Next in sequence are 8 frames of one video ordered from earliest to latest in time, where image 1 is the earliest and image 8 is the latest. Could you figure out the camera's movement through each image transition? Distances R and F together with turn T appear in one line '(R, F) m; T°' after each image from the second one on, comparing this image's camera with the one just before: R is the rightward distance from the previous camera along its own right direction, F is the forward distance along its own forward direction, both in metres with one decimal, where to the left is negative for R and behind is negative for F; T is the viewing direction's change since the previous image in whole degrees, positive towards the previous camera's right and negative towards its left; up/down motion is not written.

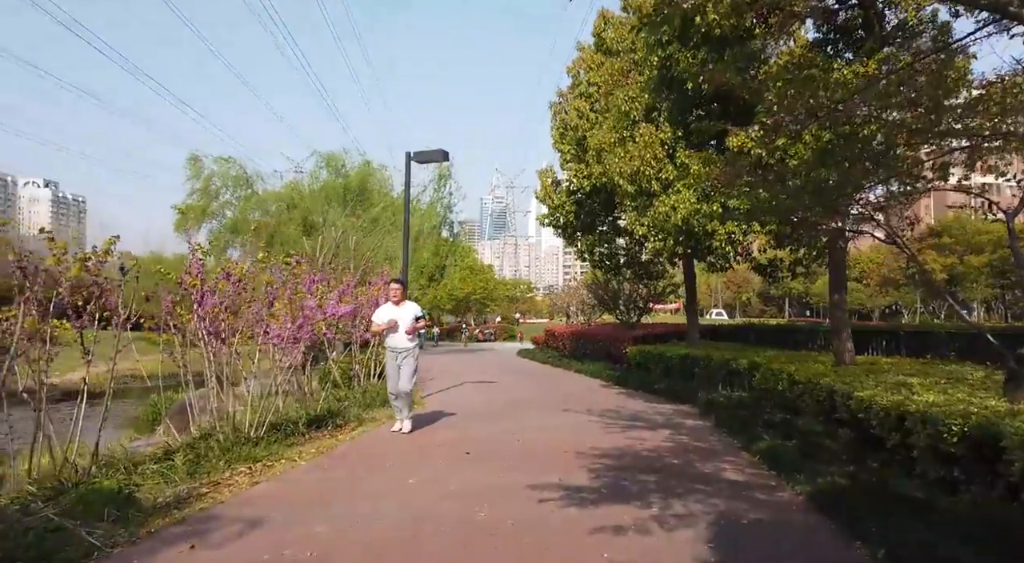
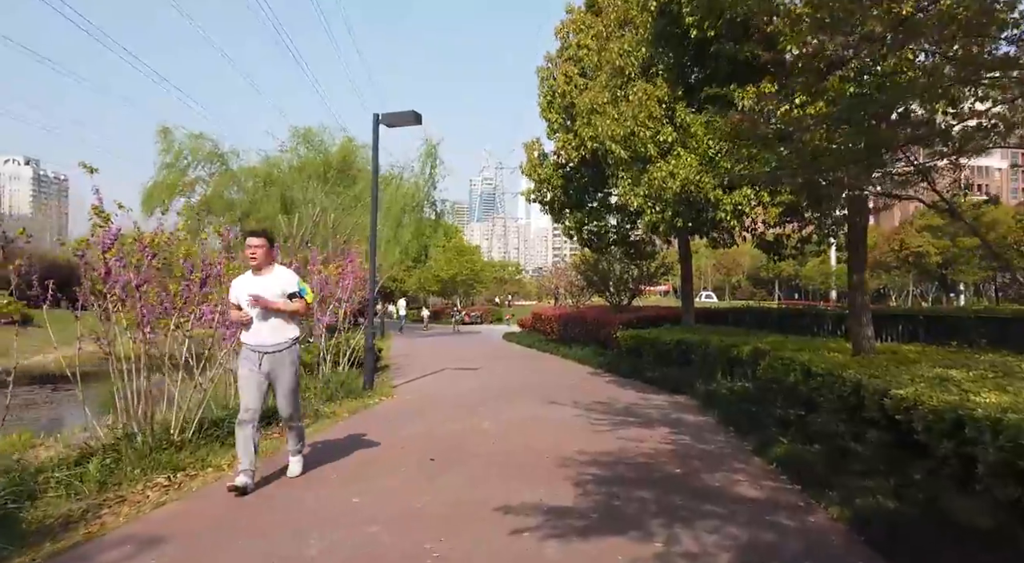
(+0.2, +1.1) m; +1°
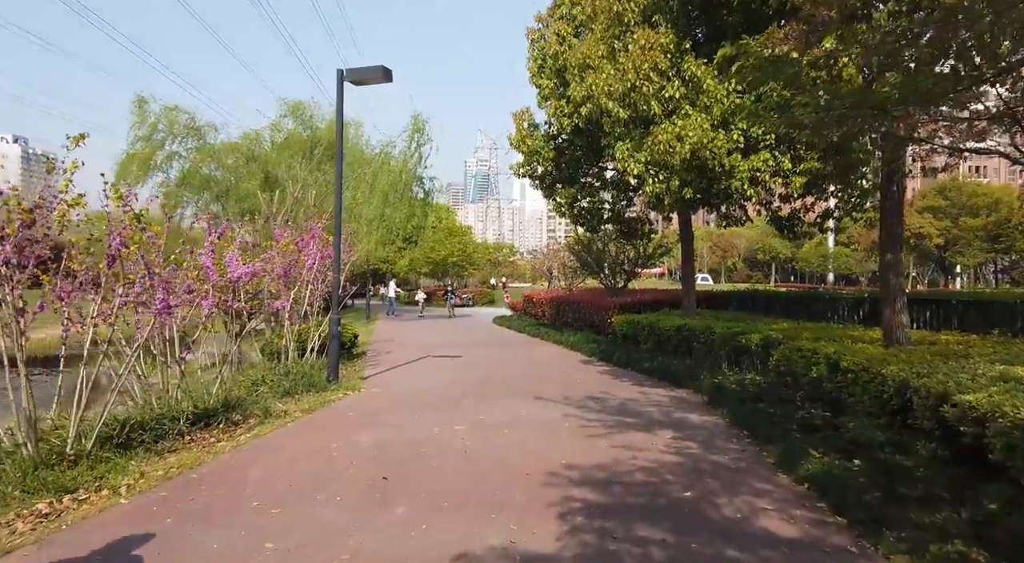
(+0.2, +1.1) m; 0°
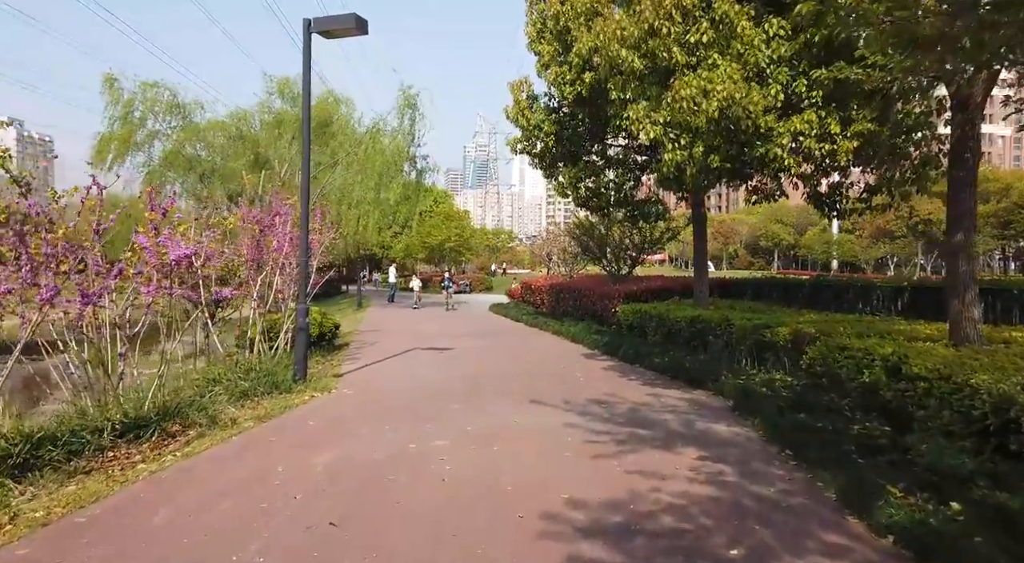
(+0.1, +1.2) m; 0°
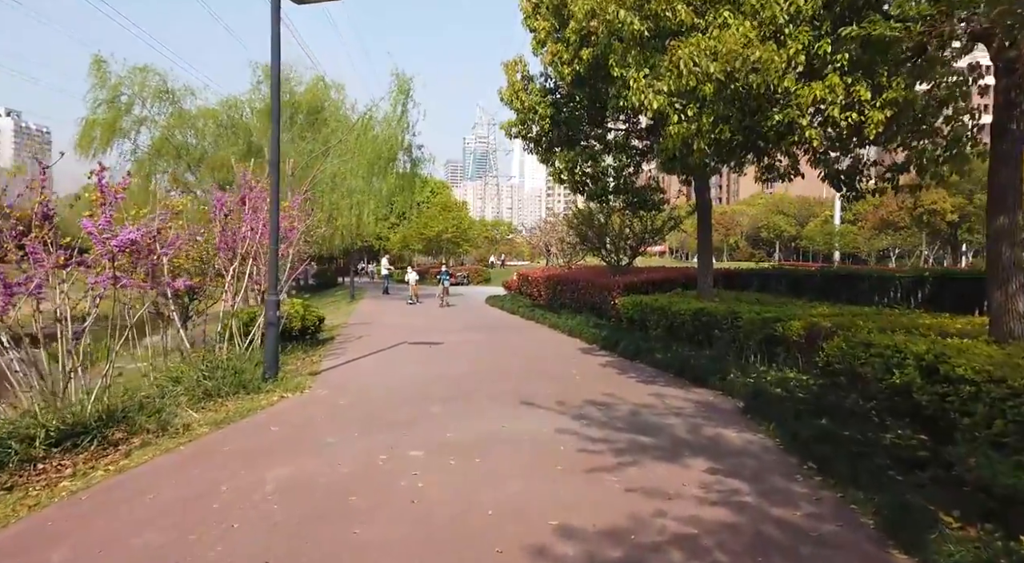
(+0.1, +0.6) m; 0°
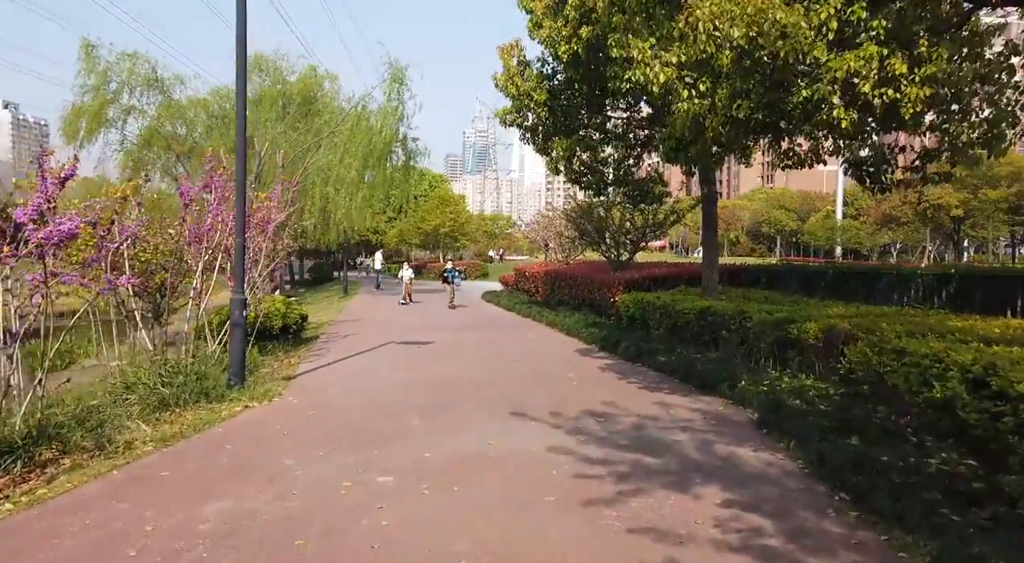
(+0.1, +0.6) m; 0°
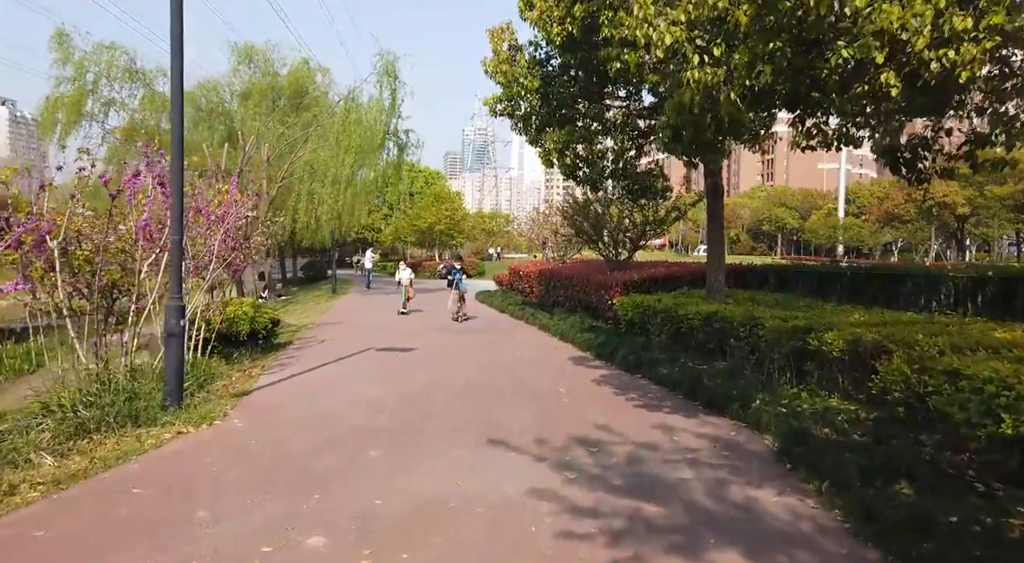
(+0.2, +0.9) m; 0°
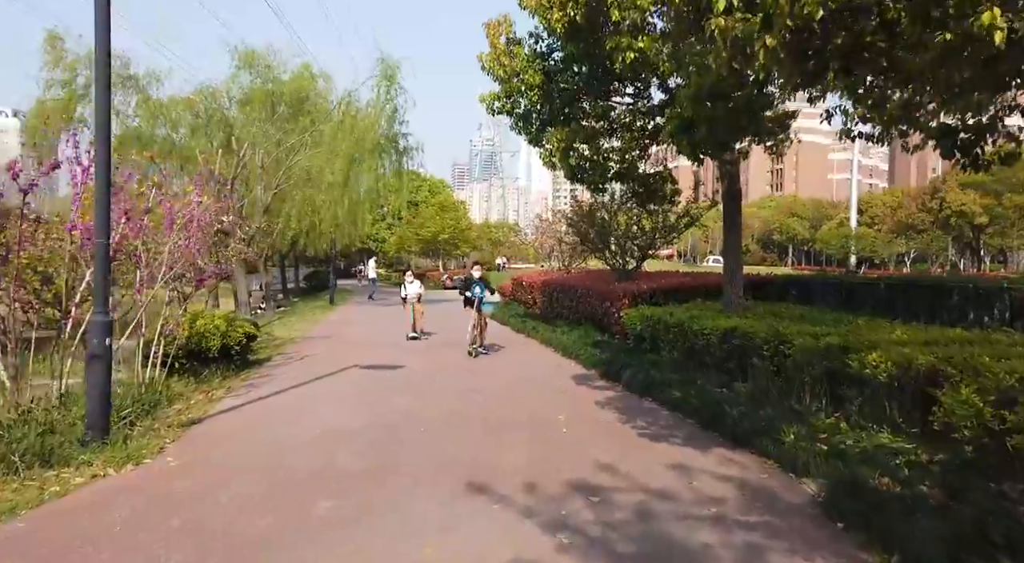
(+0.2, +0.9) m; -1°
